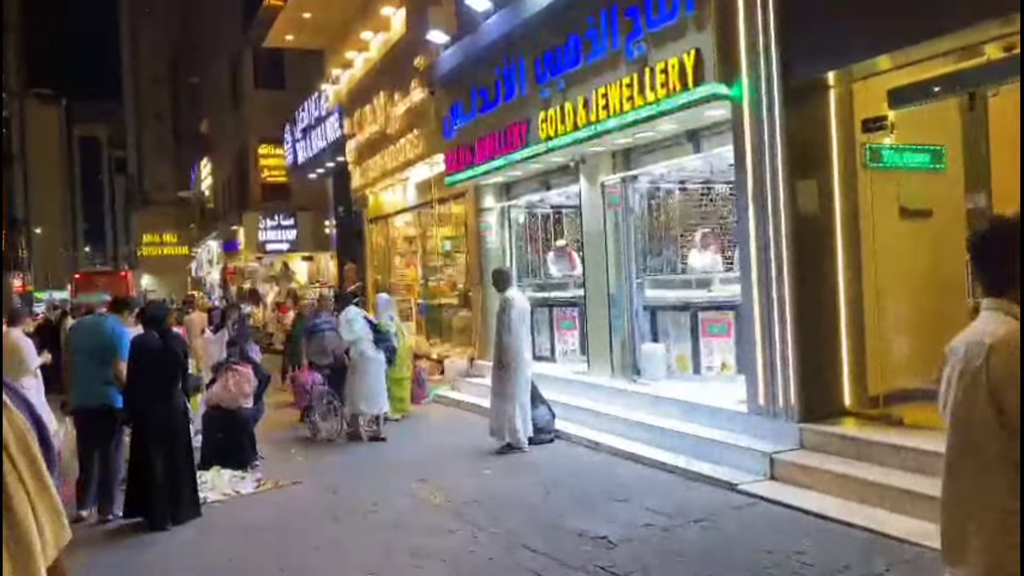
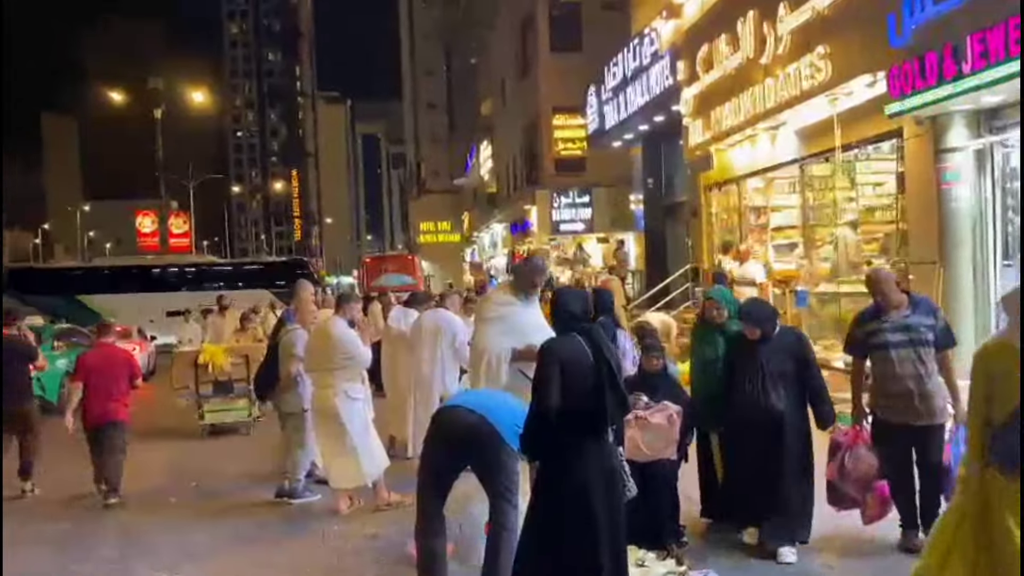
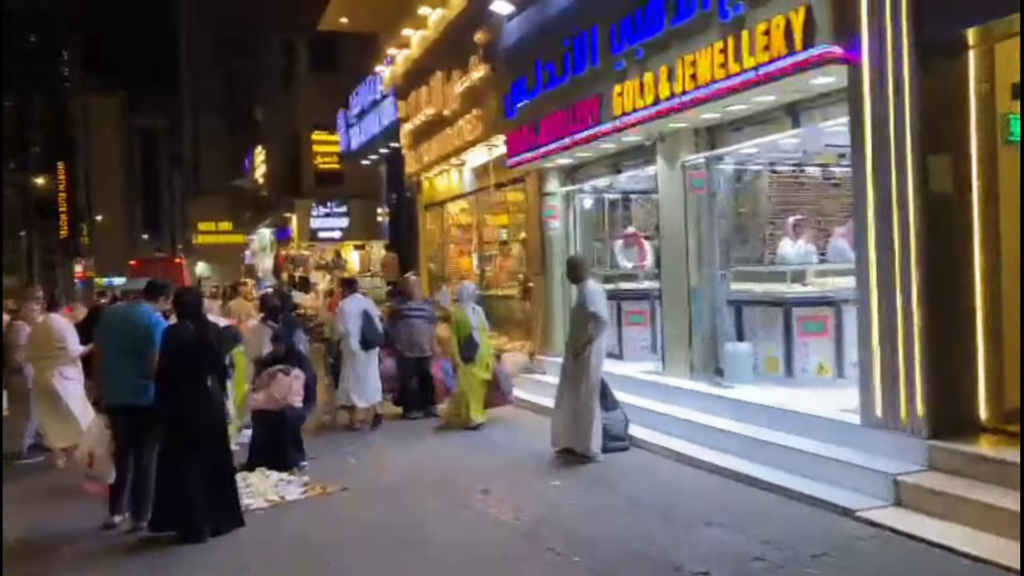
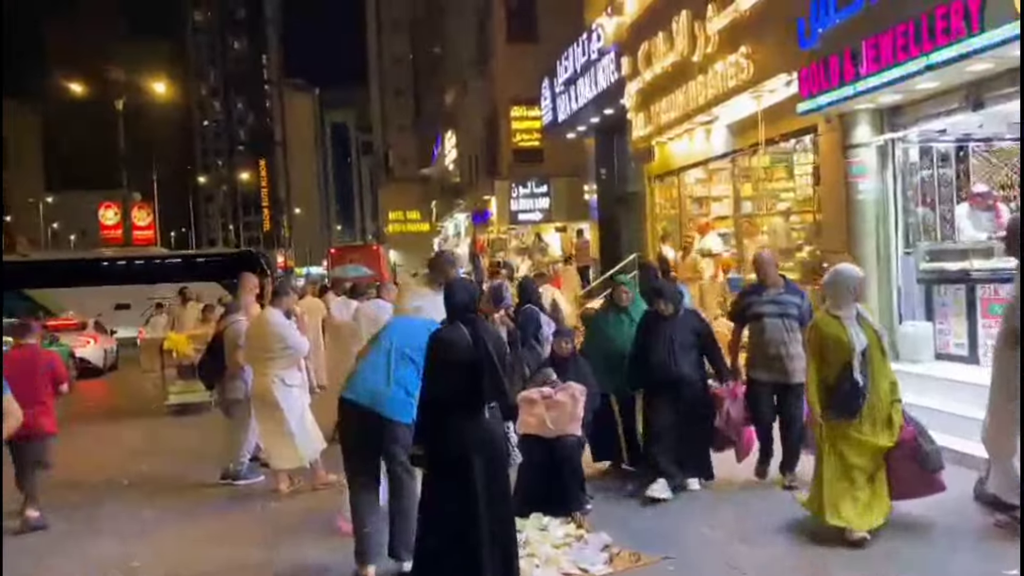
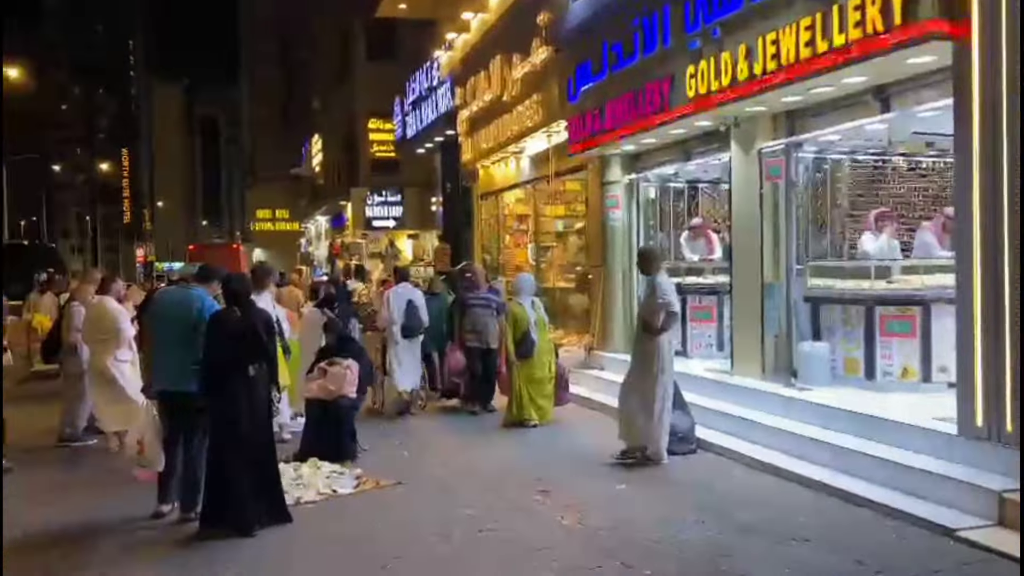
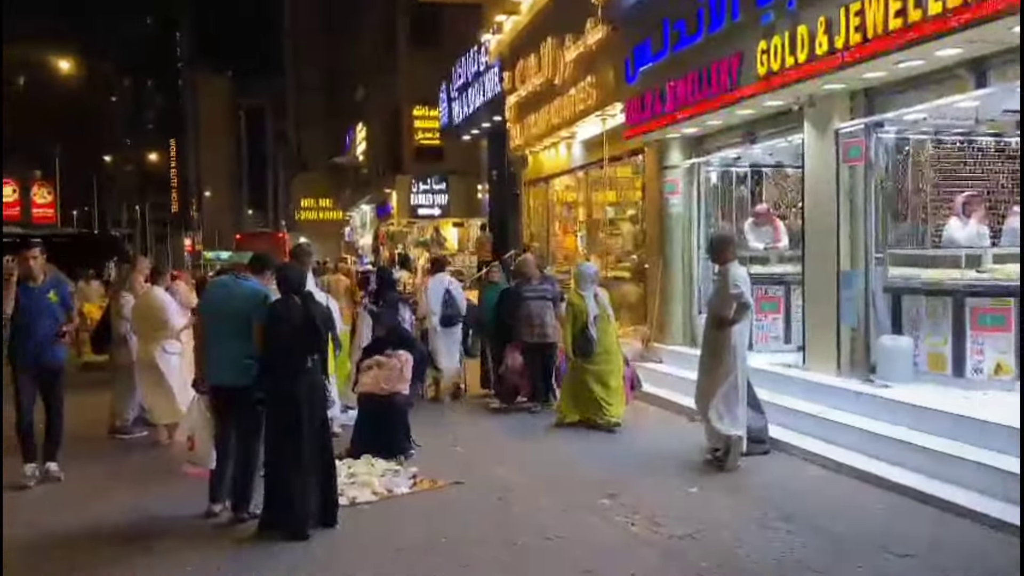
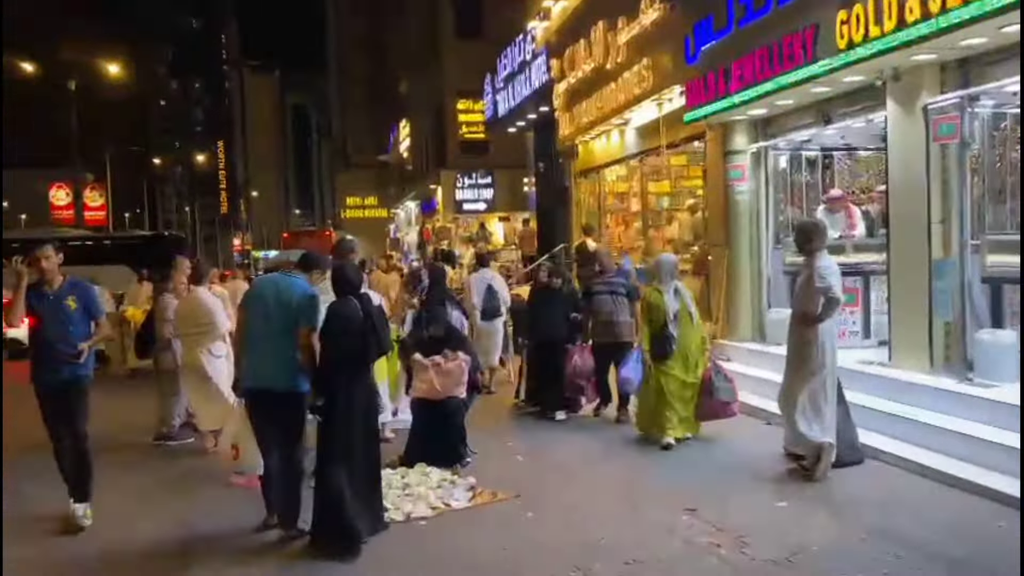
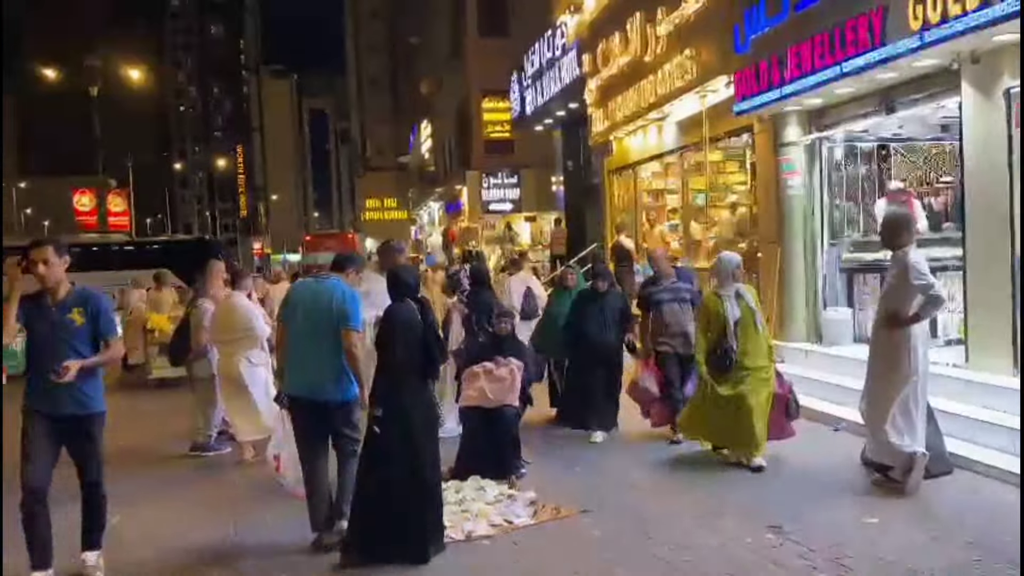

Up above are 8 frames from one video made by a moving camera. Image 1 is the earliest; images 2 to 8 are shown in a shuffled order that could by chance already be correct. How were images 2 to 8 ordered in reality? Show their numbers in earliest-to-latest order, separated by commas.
3, 5, 6, 7, 8, 4, 2
